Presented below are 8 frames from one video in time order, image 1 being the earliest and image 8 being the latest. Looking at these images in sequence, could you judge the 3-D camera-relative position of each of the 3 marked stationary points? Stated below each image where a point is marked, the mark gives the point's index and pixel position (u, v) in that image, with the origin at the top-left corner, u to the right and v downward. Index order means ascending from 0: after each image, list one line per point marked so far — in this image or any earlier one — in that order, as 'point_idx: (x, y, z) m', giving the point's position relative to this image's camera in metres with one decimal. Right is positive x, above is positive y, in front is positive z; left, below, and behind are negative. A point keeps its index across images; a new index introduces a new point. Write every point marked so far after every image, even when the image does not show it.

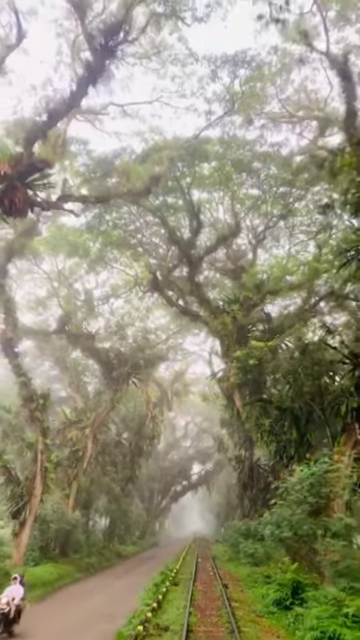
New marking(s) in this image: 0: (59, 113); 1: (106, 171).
0: (-2.8, +4.8, +11.9) m
1: (-2.7, +5.4, +17.8) m
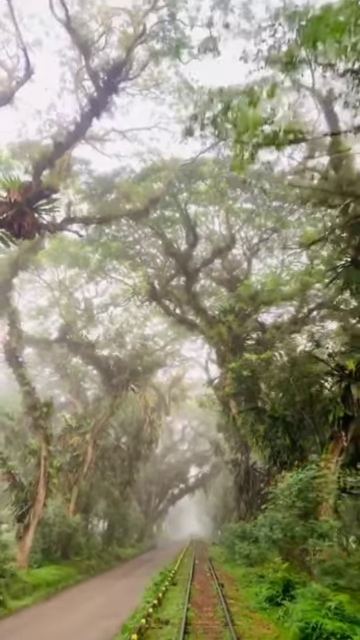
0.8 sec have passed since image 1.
0: (-2.9, +4.4, +12.7) m
1: (-2.8, +5.0, +18.5) m
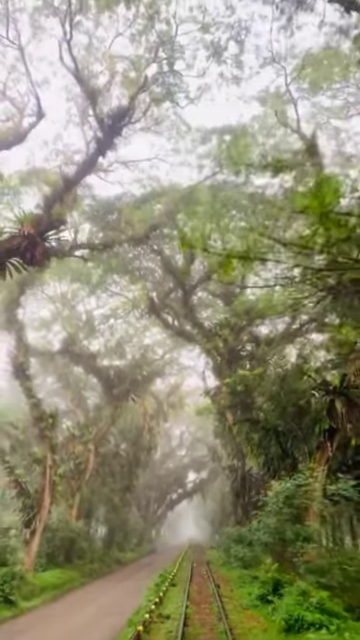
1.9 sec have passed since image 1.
0: (-2.9, +3.9, +13.7) m
1: (-2.9, +4.4, +19.6) m
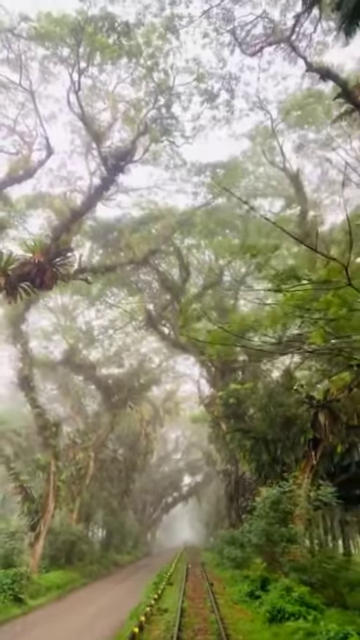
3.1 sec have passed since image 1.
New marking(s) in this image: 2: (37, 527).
0: (-3.0, +3.3, +14.9) m
1: (-3.1, +3.8, +20.7) m
2: (-5.7, -8.2, +19.2) m
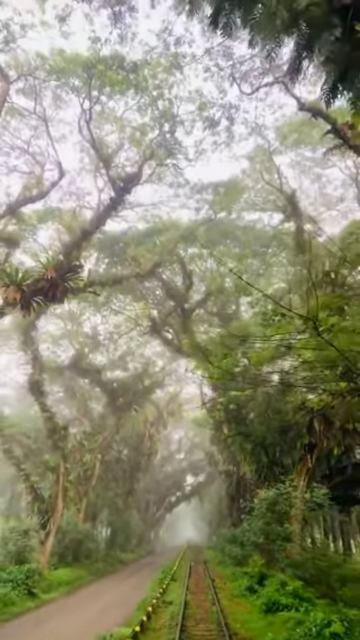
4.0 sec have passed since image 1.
0: (-2.9, +3.0, +15.8) m
1: (-2.9, +3.4, +21.6) m
2: (-5.5, -8.5, +20.2) m
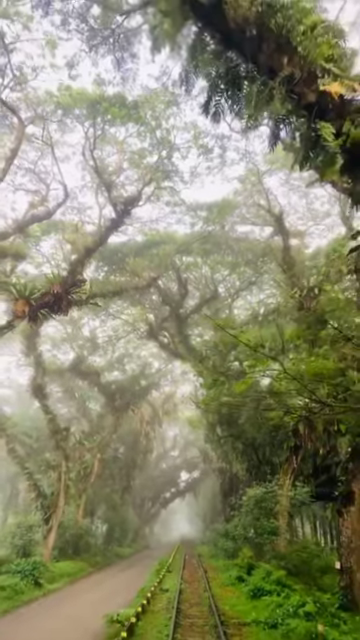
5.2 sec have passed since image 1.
0: (-3.1, +2.6, +16.9) m
1: (-3.1, +3.1, +22.8) m
2: (-5.8, -8.8, +21.3) m
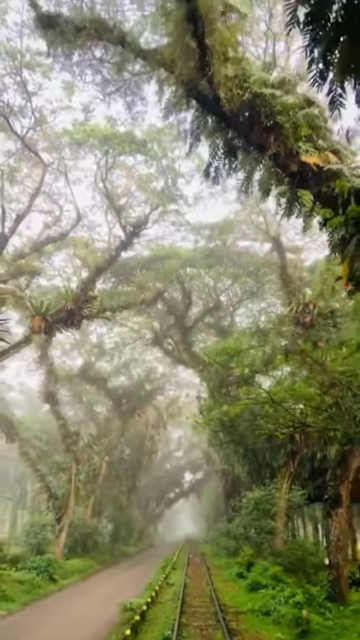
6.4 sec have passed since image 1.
0: (-2.9, +2.1, +18.1) m
1: (-2.9, +2.6, +24.0) m
2: (-5.6, -9.3, +22.6) m
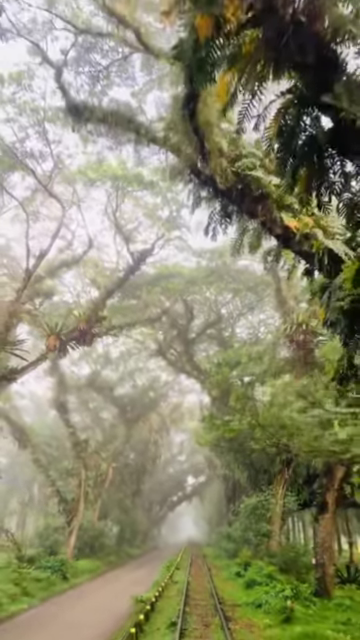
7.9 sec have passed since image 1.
0: (-2.8, +1.4, +19.6) m
1: (-2.7, +1.9, +25.4) m
2: (-5.4, -10.1, +24.0) m
